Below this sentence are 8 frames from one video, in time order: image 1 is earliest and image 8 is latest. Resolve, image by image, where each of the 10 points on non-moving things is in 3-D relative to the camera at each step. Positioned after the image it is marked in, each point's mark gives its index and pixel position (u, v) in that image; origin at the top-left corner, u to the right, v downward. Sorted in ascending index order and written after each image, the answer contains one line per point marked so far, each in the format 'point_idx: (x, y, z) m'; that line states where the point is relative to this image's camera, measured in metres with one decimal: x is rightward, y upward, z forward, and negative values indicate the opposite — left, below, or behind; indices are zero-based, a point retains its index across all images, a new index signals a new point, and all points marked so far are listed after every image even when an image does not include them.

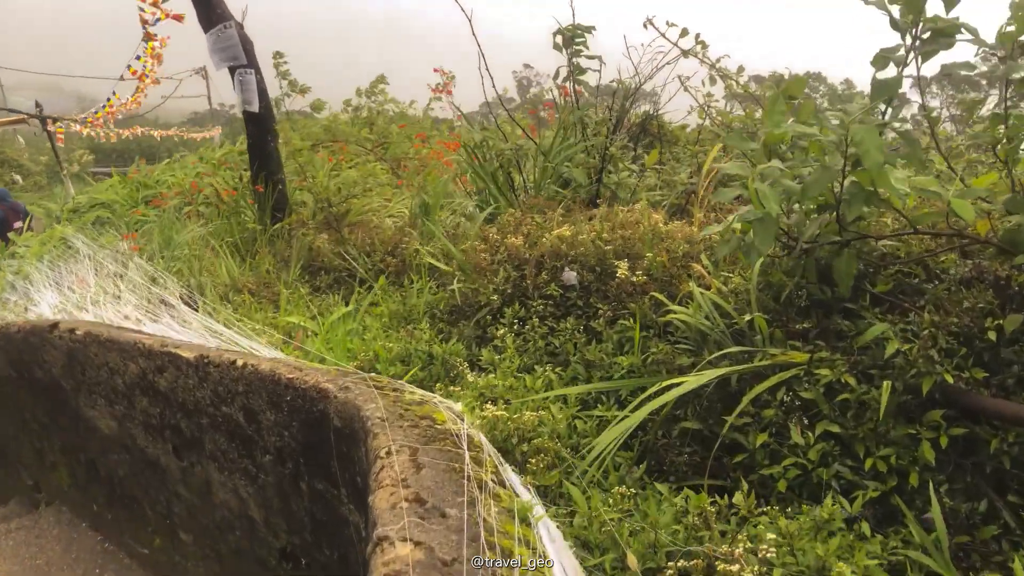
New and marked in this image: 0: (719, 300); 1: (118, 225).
0: (+0.4, 0.0, +1.5) m
1: (-1.7, +0.2, +4.0) m
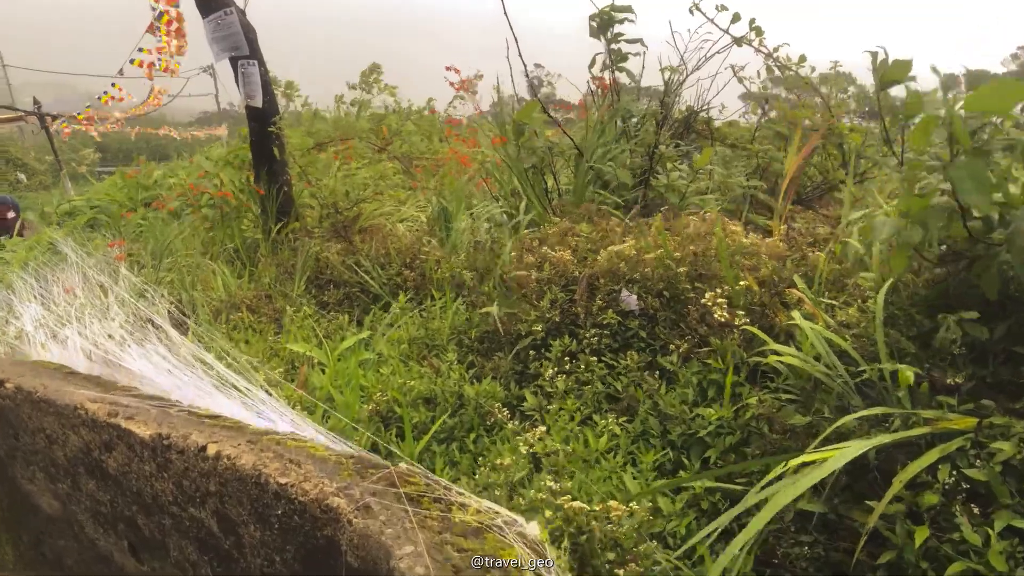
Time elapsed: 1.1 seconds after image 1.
0: (+0.4, -0.1, +1.2) m
1: (-1.6, +0.1, +3.7) m
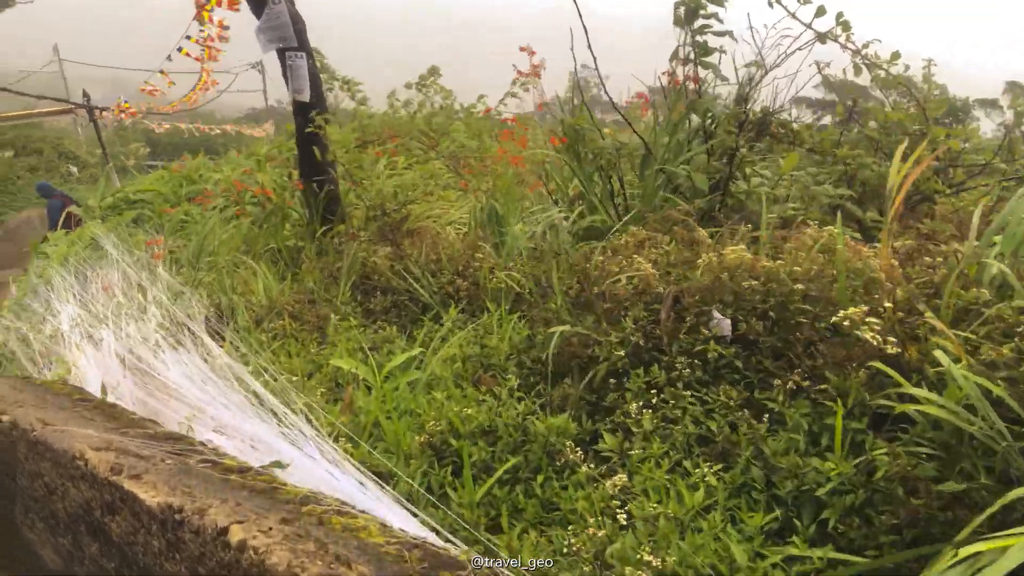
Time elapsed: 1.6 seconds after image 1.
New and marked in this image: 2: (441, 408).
0: (+0.5, -0.1, +1.0) m
1: (-1.4, +0.2, +3.6) m
2: (-0.1, -0.2, +1.4) m
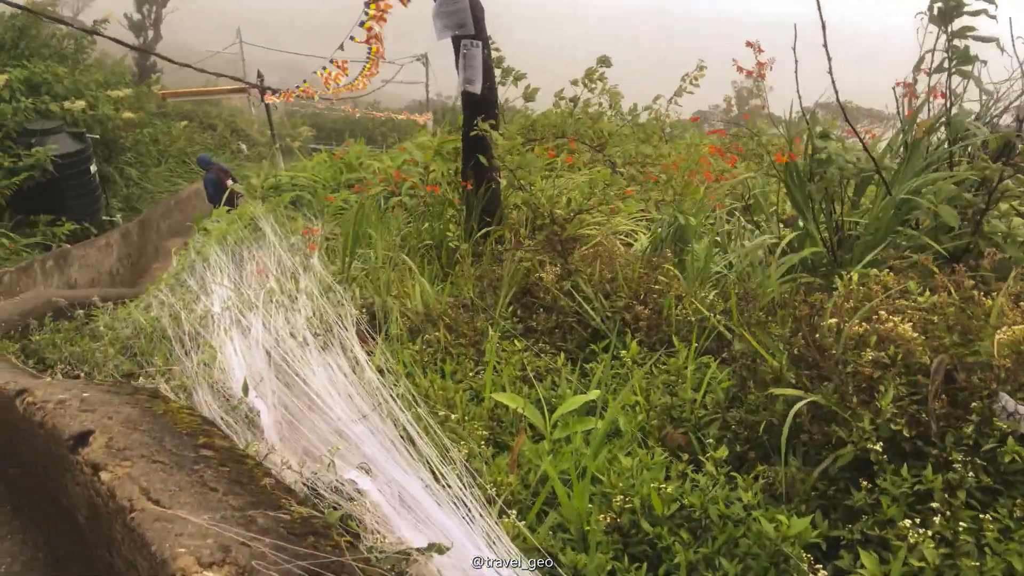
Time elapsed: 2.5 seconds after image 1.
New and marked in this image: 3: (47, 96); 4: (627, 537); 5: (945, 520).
0: (+0.7, -0.2, +0.6) m
1: (-0.7, +0.2, +3.5) m
2: (+0.2, -0.3, +1.2) m
3: (-3.8, +1.6, +7.0) m
4: (+0.1, -0.3, +1.0) m
5: (+0.5, -0.2, +0.9) m
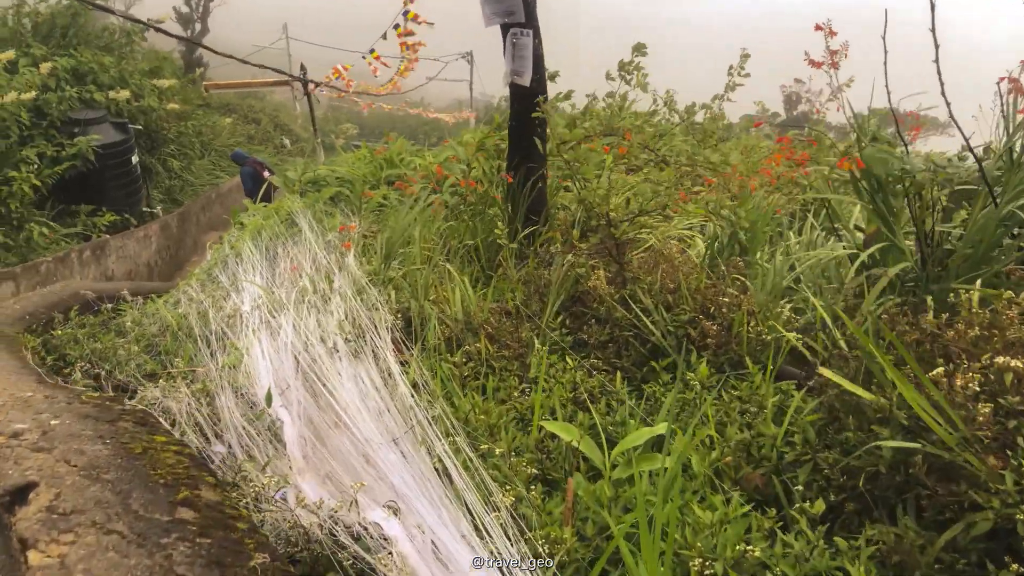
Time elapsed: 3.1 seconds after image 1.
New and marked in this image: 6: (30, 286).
0: (+0.8, -0.3, +0.4) m
1: (-0.5, +0.2, +3.3) m
2: (+0.2, -0.3, +1.0) m
3: (-3.4, +1.6, +7.0) m
4: (+0.2, -0.3, +0.8) m
5: (+0.5, -0.3, +0.7) m
6: (-2.8, 0.0, +5.0) m
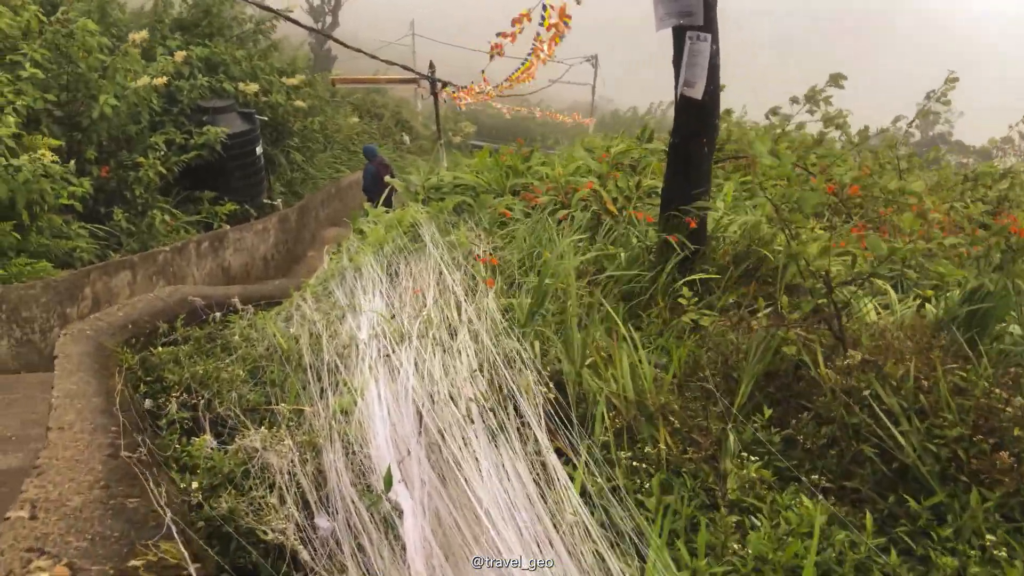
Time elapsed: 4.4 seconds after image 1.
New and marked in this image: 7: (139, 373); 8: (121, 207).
0: (+0.9, -0.4, -0.1) m
1: (0.0, +0.1, +3.0) m
2: (+0.4, -0.4, +0.6) m
3: (-2.3, +1.7, +7.0) m
4: (+0.4, -0.4, +0.4) m
5: (+0.7, -0.4, +0.3) m
6: (-2.0, +0.1, +4.9) m
7: (-1.0, -0.2, +2.3) m
8: (-2.5, +0.5, +5.6) m
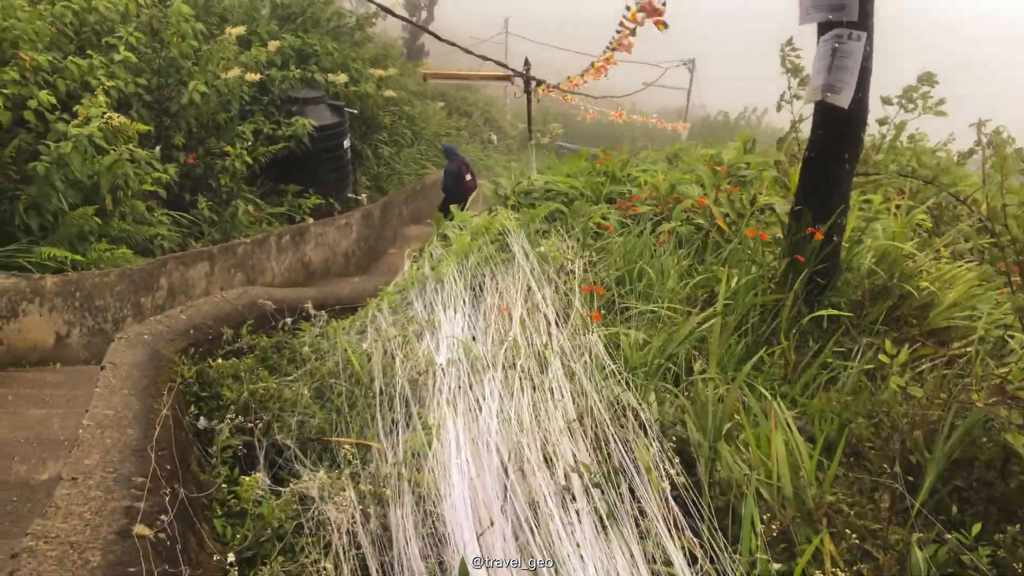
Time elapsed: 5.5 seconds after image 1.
0: (+0.9, -0.5, -0.4) m
1: (+0.3, 0.0, +2.7) m
2: (+0.5, -0.5, +0.2) m
3: (-1.6, +1.8, +6.9) m
4: (+0.4, -0.5, +0.1) m
5: (+0.7, -0.5, -0.1) m
6: (-1.6, +0.1, +4.7) m
7: (-0.8, -0.2, +2.1) m
8: (-2.0, +0.6, +5.6) m
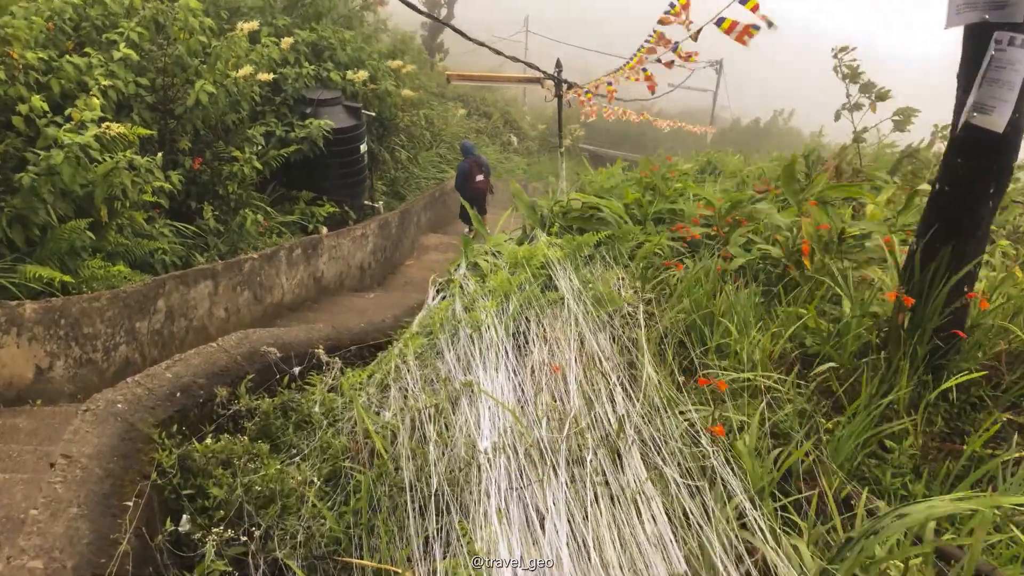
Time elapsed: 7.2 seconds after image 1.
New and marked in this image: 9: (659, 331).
0: (+1.0, -0.7, -0.9) m
1: (+0.4, -0.1, +2.2) m
2: (+0.6, -0.6, -0.2) m
3: (-1.4, +1.7, +6.5) m
4: (+0.5, -0.7, -0.4) m
5: (+0.8, -0.7, -0.5) m
6: (-1.4, 0.0, +4.3) m
7: (-0.6, -0.3, +1.7) m
8: (-1.8, +0.5, +5.1) m
9: (+0.4, -0.1, +2.2) m
